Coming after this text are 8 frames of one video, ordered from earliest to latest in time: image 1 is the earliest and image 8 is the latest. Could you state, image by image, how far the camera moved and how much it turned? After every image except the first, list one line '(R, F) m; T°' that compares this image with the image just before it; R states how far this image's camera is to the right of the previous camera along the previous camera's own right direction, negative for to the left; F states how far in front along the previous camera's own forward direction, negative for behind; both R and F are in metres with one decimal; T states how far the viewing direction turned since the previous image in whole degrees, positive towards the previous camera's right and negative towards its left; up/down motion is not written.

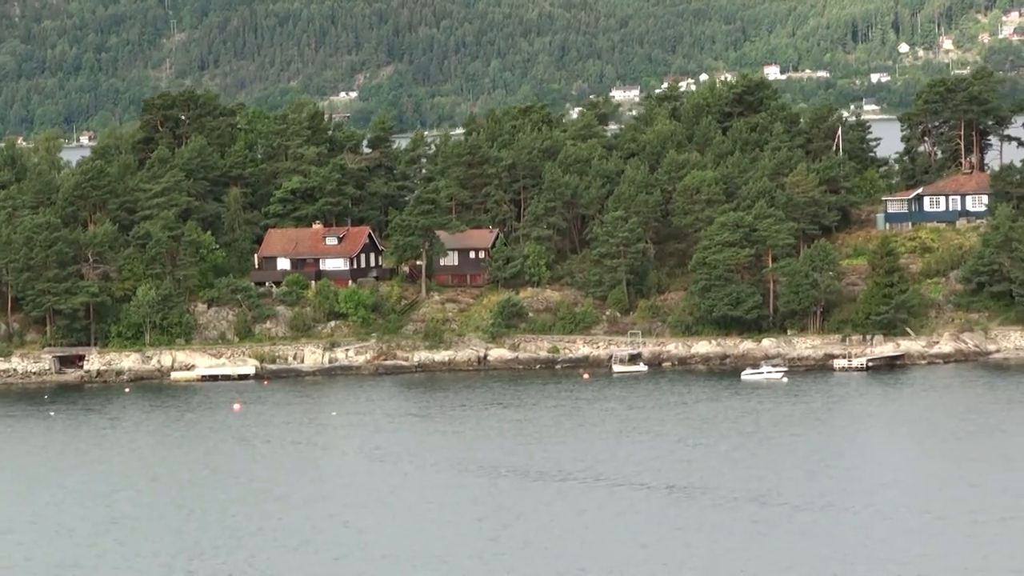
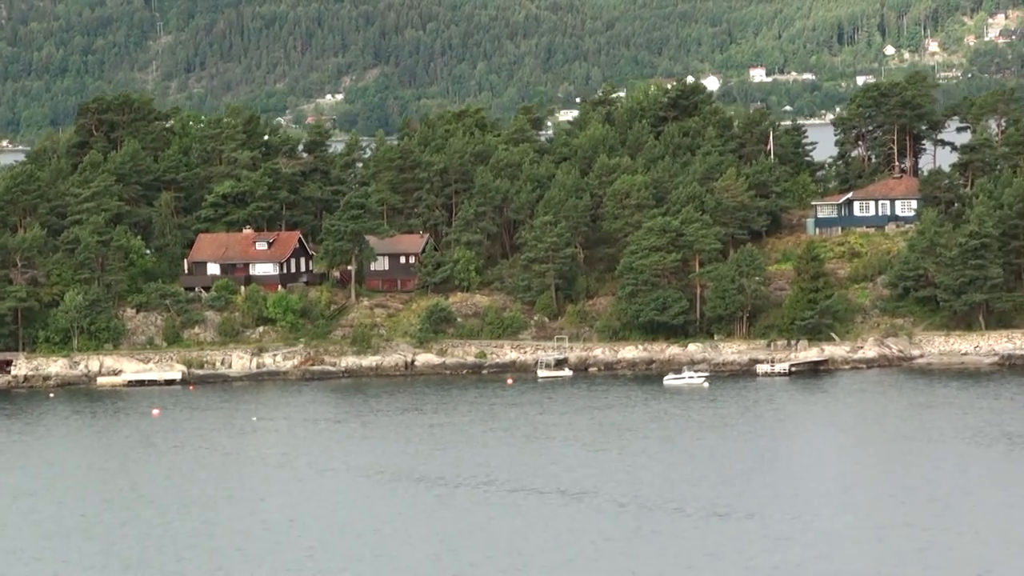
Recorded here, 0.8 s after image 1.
(+2.4, -0.1) m; 0°
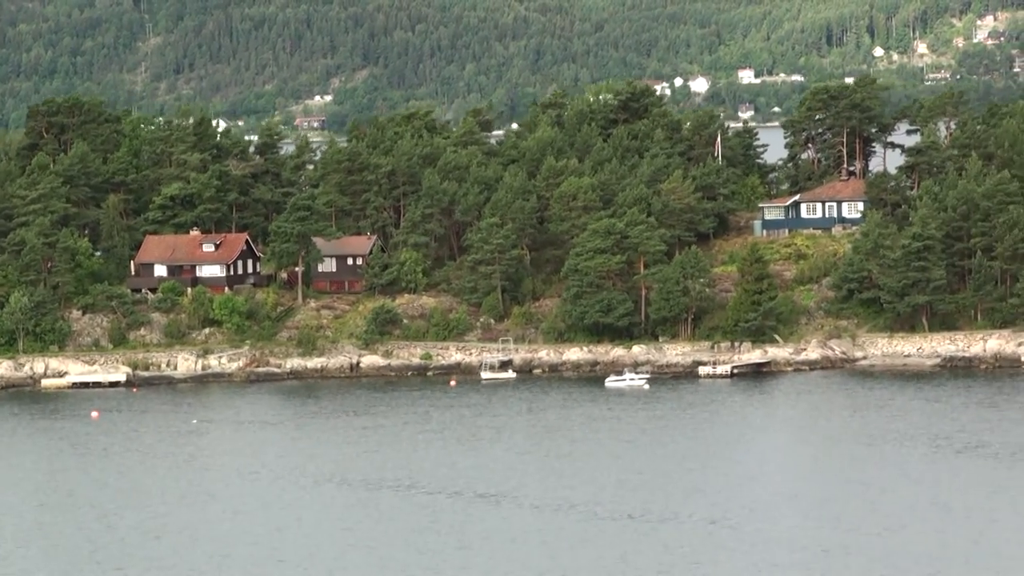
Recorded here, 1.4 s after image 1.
(+1.8, -0.1) m; 0°
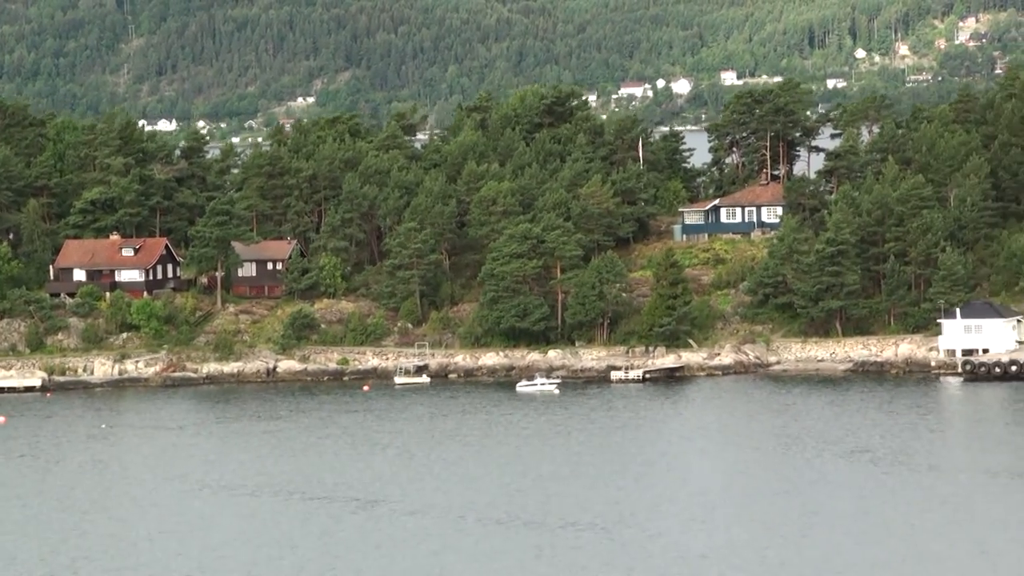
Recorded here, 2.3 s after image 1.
(+2.8, -0.1) m; 0°
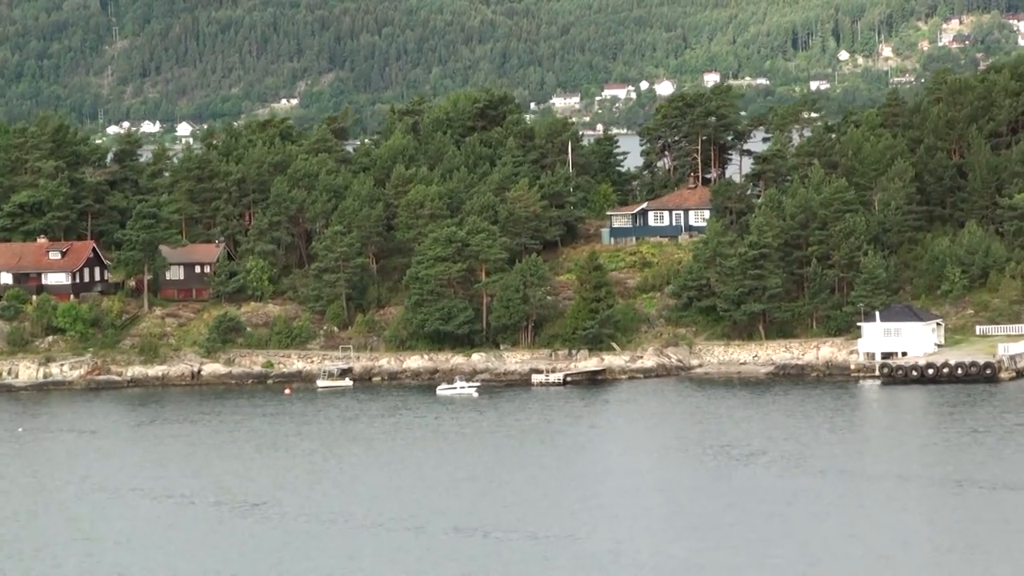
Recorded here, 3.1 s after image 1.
(+2.5, -0.1) m; 0°
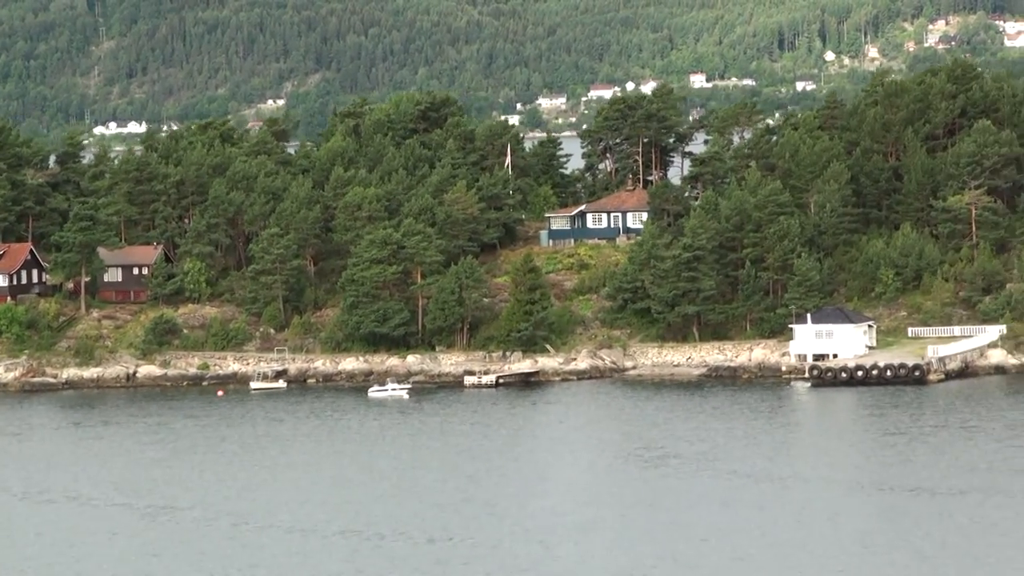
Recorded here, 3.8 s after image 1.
(+2.1, -0.1) m; 0°
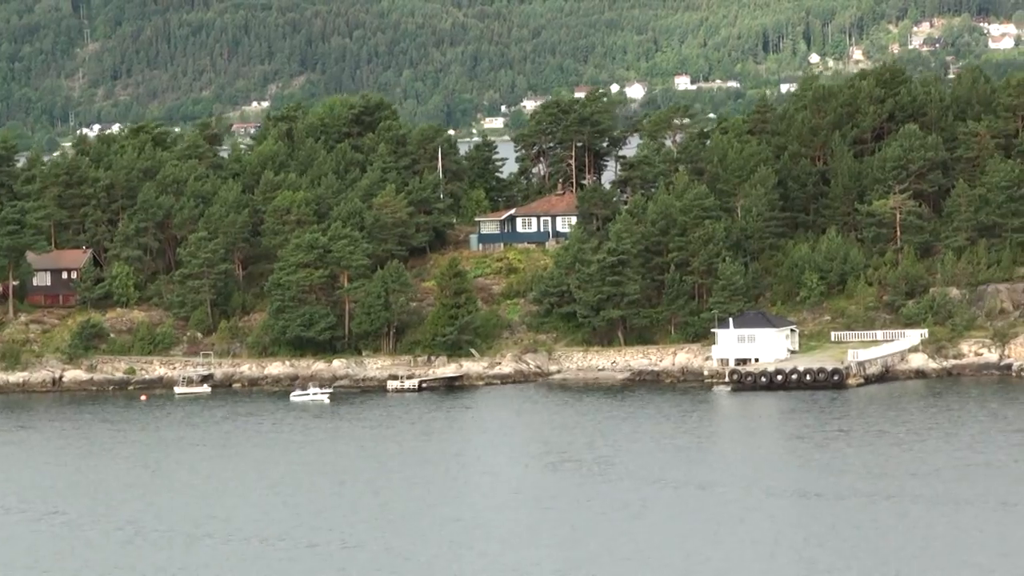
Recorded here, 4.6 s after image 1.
(+2.4, 0.0) m; 0°
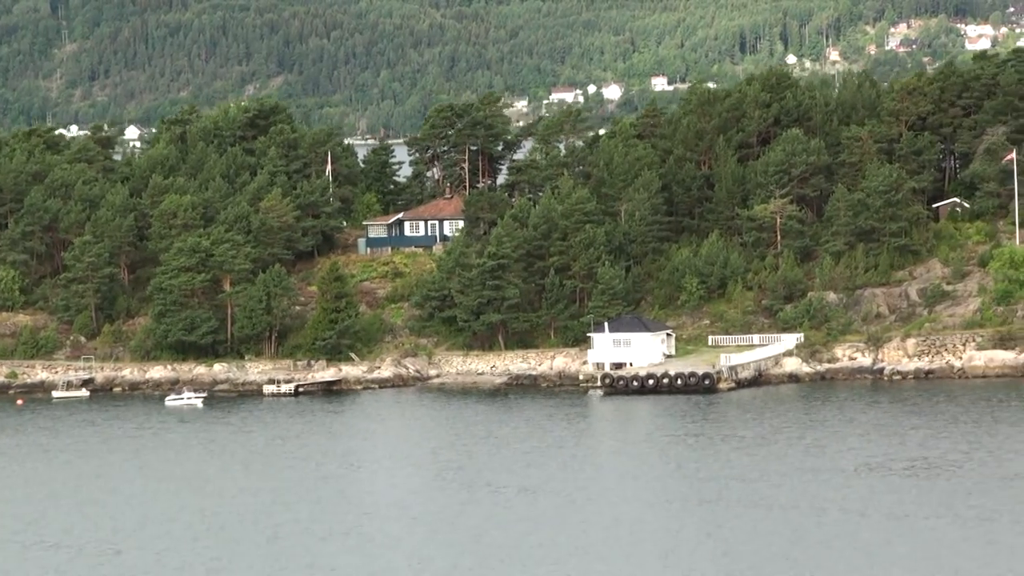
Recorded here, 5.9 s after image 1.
(+4.0, 0.0) m; 0°
